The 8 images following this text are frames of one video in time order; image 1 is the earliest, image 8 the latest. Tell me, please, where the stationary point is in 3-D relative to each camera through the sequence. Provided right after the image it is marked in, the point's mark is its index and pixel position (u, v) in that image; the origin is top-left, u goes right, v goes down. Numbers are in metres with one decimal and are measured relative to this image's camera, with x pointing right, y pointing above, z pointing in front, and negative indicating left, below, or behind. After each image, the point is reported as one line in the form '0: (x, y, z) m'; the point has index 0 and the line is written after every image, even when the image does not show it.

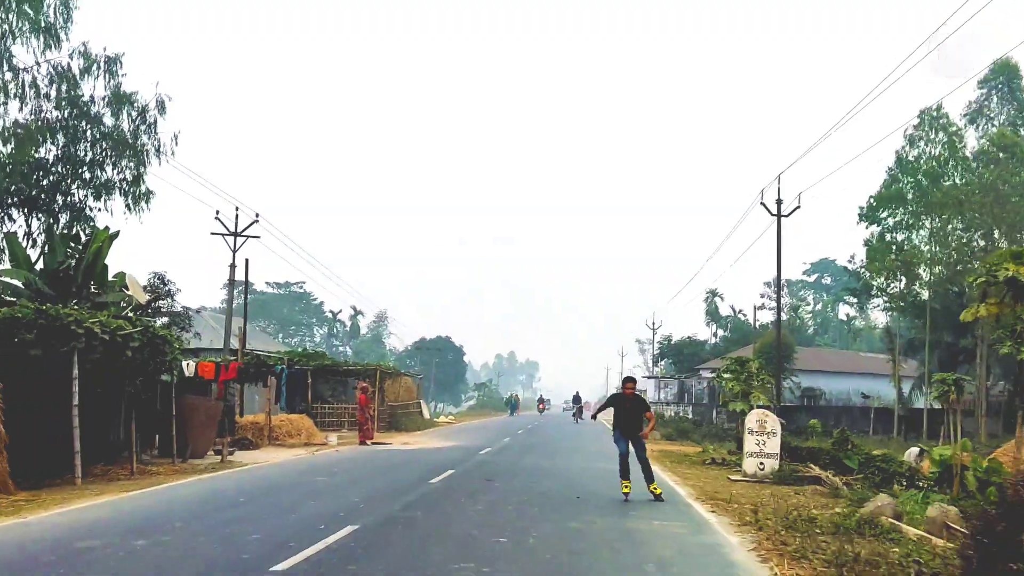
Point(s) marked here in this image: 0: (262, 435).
0: (-4.1, -2.4, +16.9) m
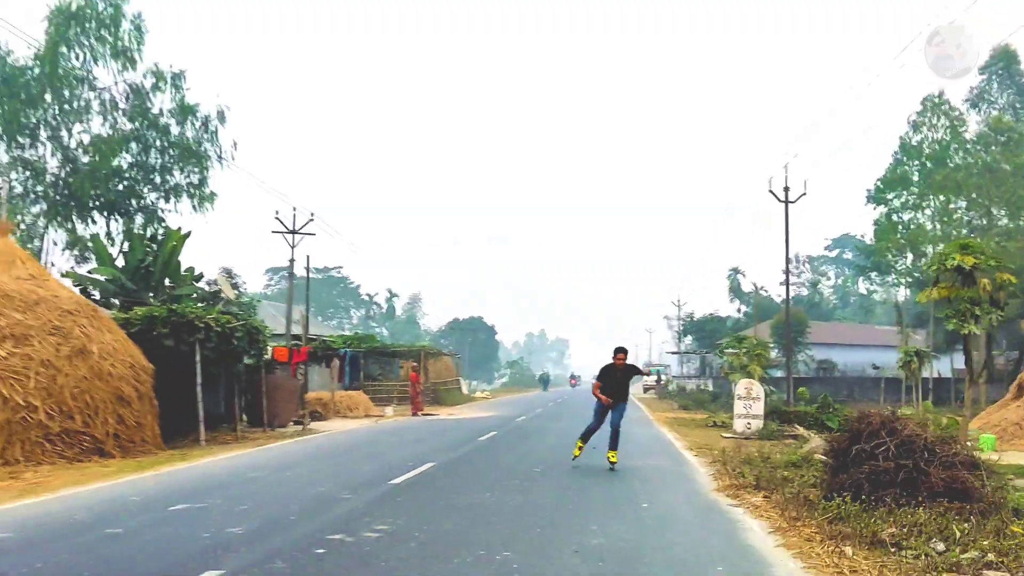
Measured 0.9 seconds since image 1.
0: (-3.5, -2.3, +19.5) m
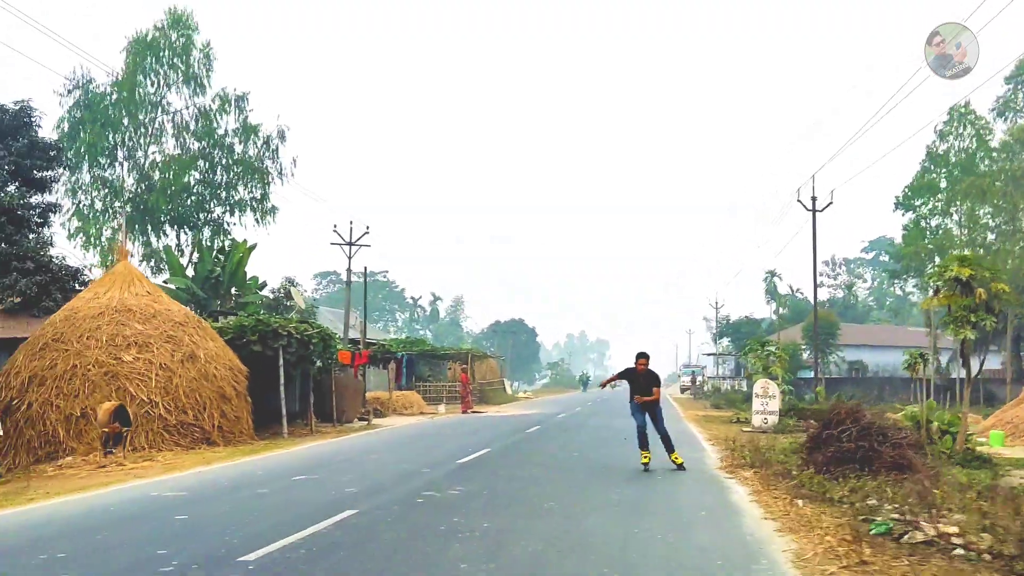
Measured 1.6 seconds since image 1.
0: (-2.6, -2.5, +21.4) m
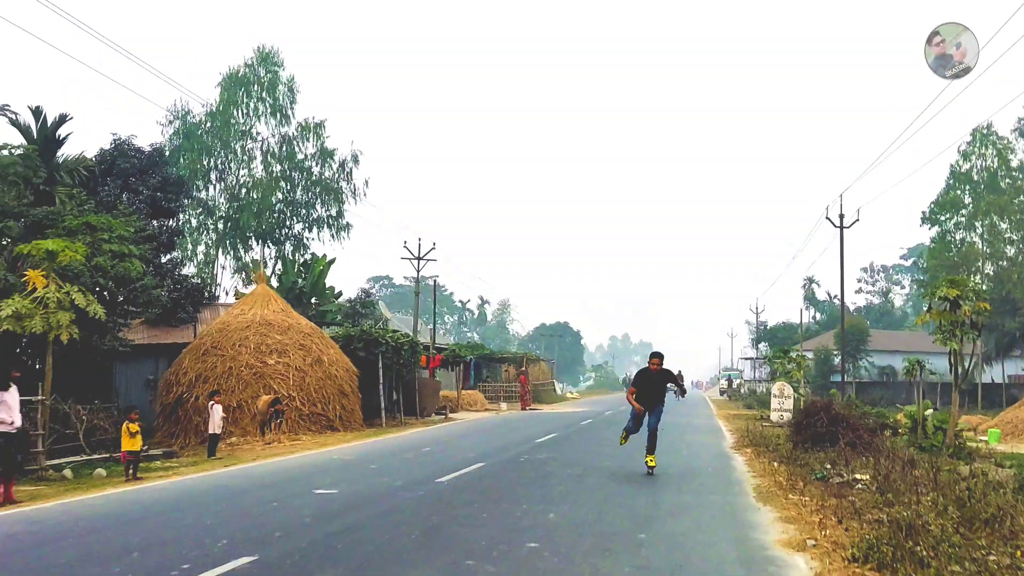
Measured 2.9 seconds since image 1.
0: (-1.4, -2.7, +24.5) m
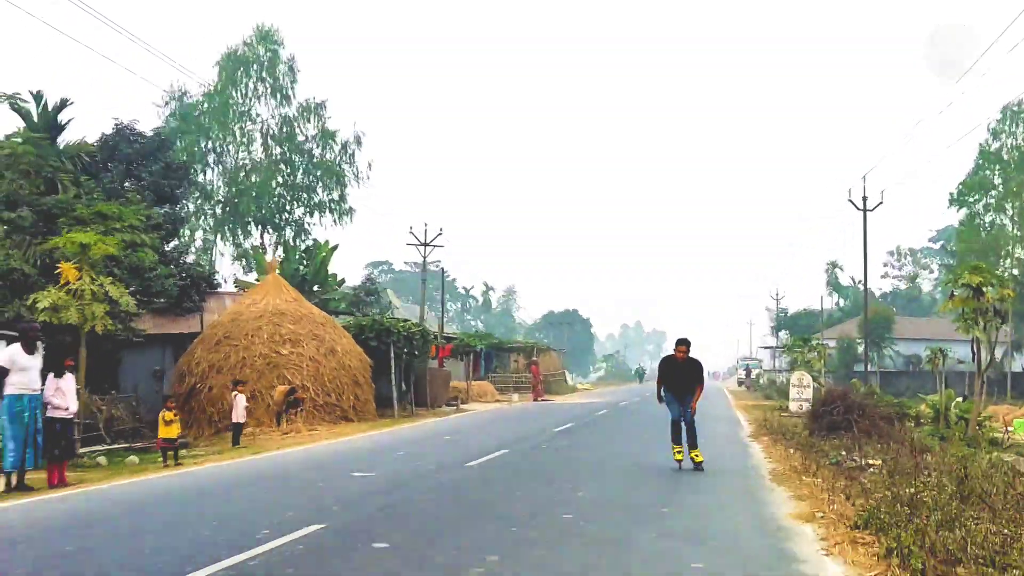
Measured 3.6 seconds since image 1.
0: (-0.3, -2.6, +23.5) m
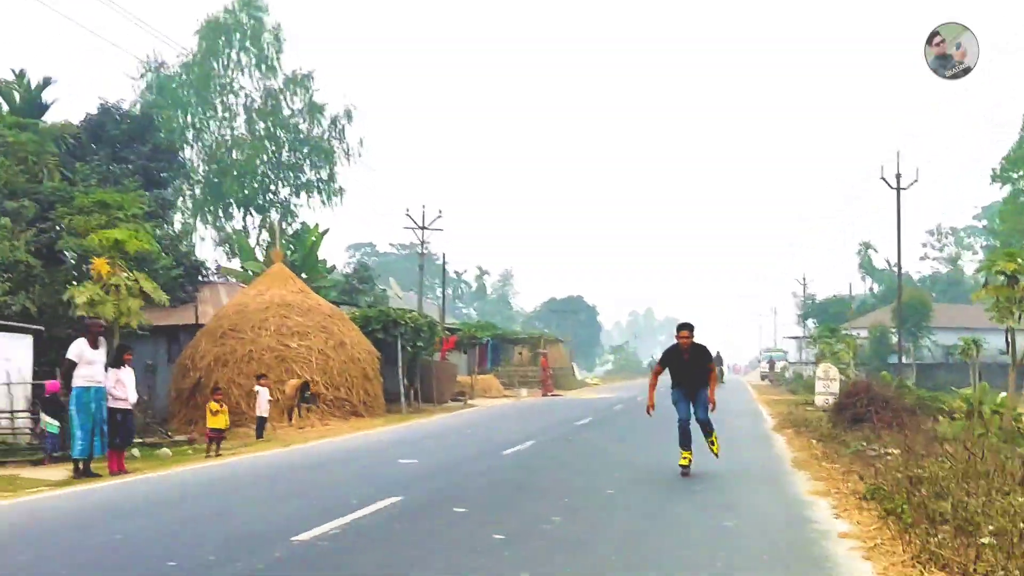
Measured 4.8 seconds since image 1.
0: (-0.4, -2.3, +21.3) m
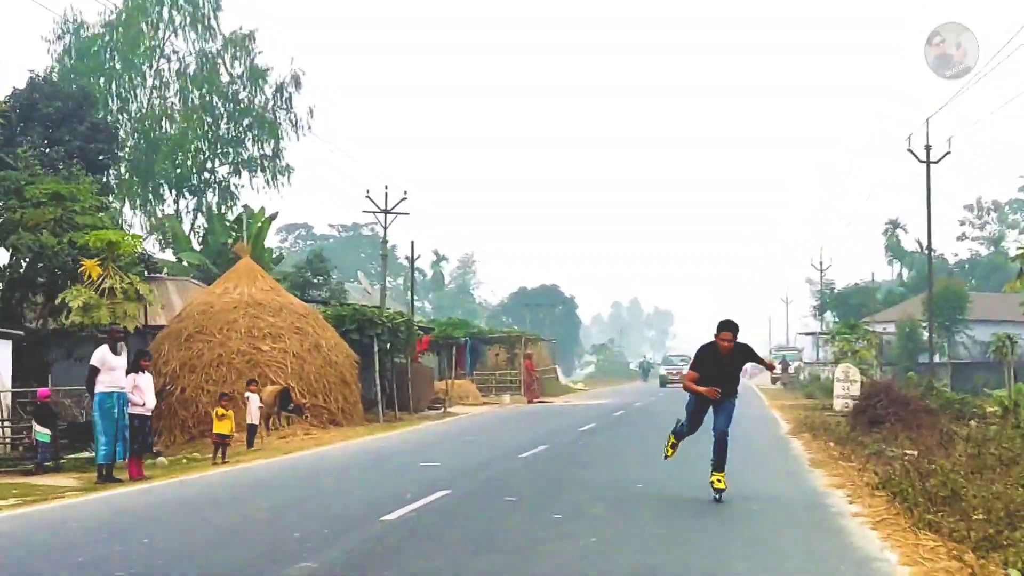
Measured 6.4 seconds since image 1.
0: (-1.1, -2.0, +17.7) m
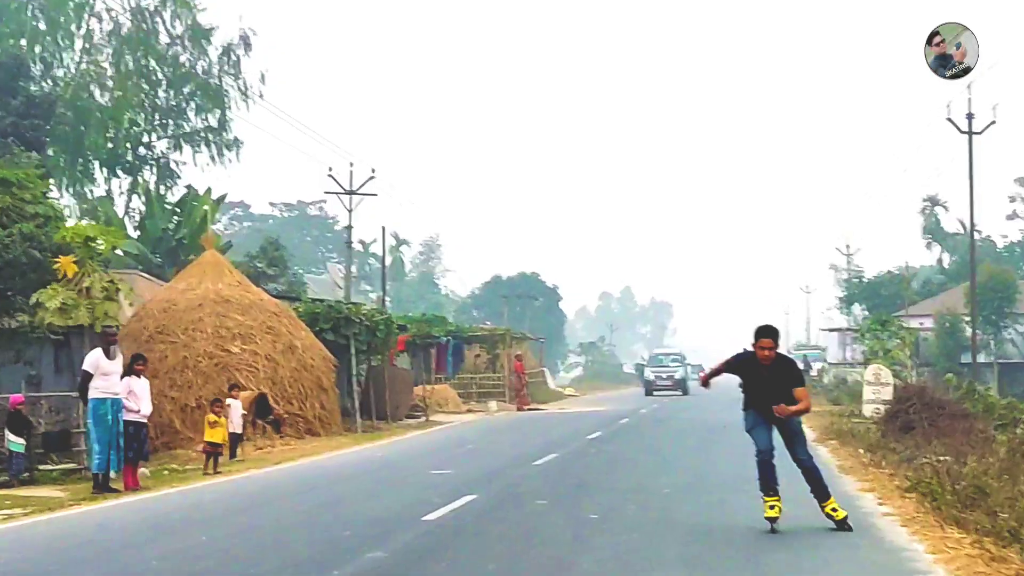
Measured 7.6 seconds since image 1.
0: (-1.4, -1.8, +14.7) m
